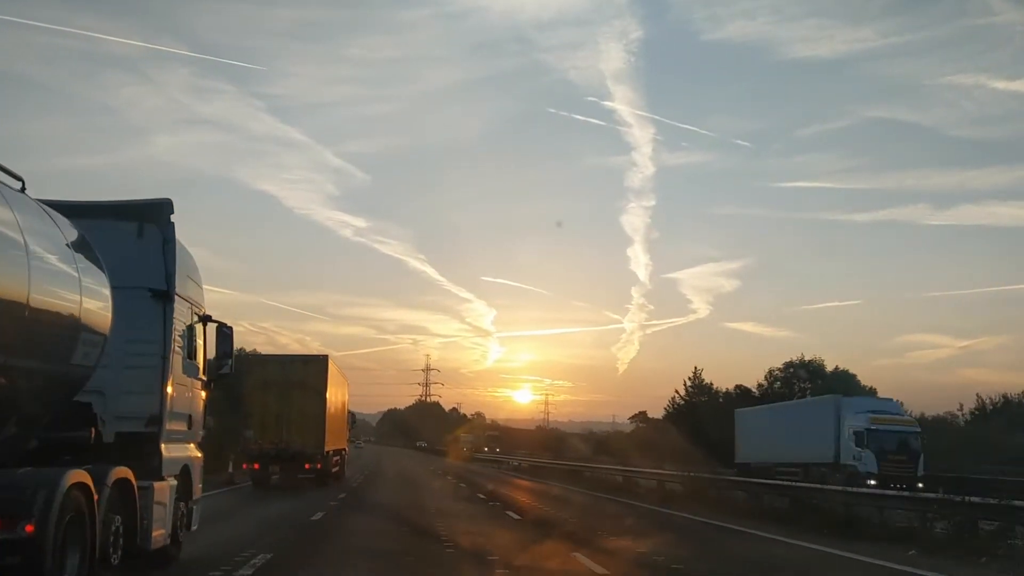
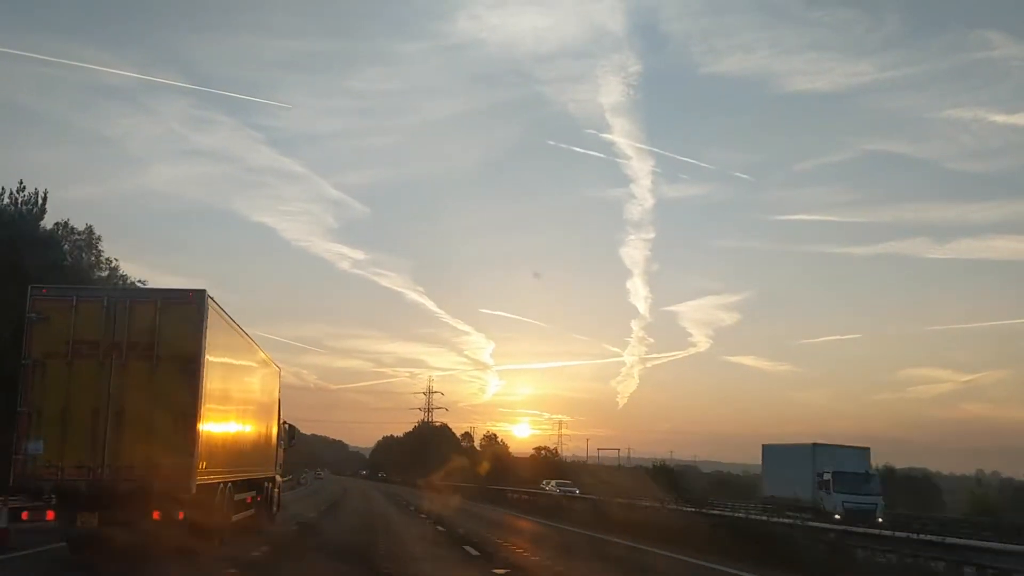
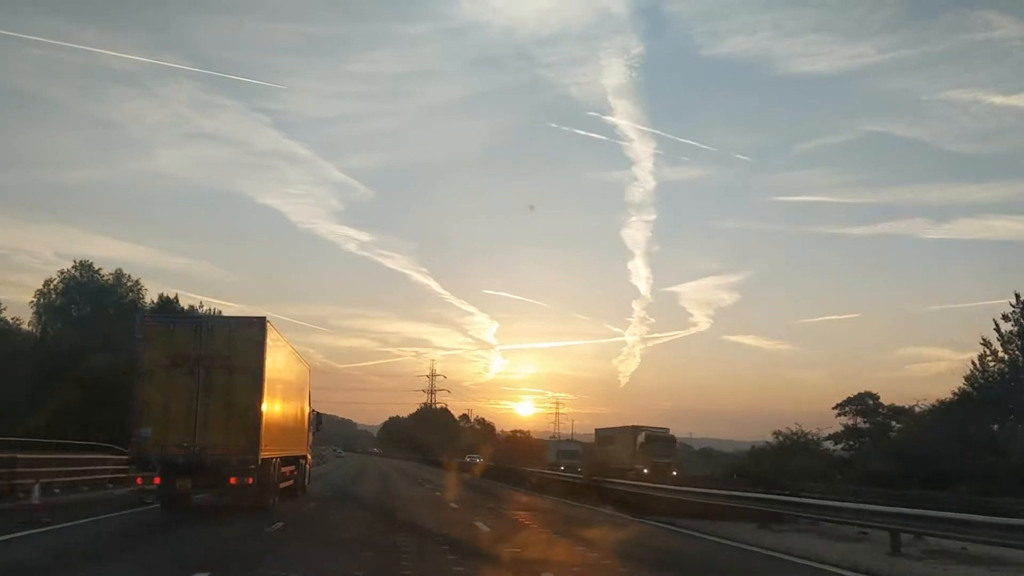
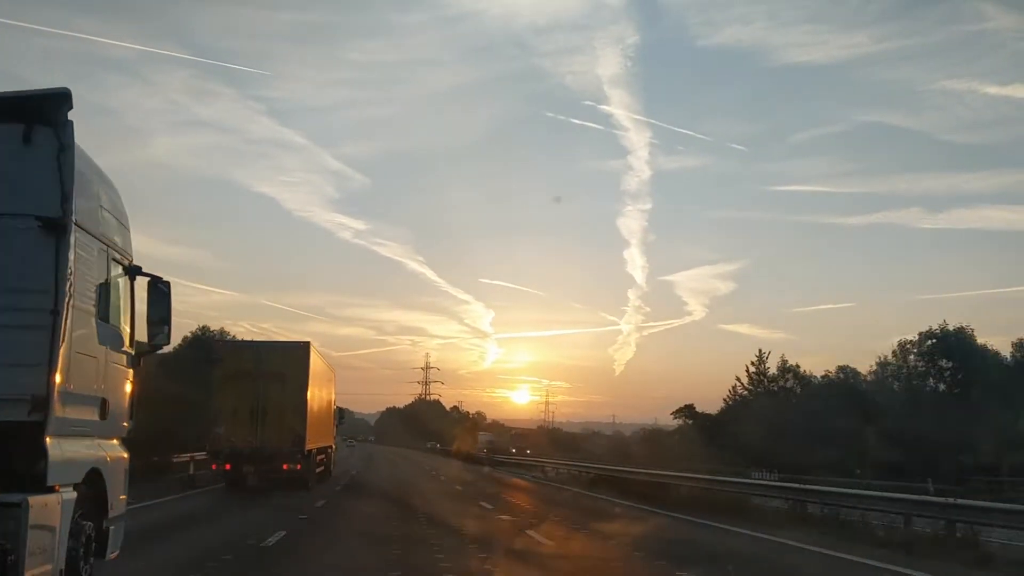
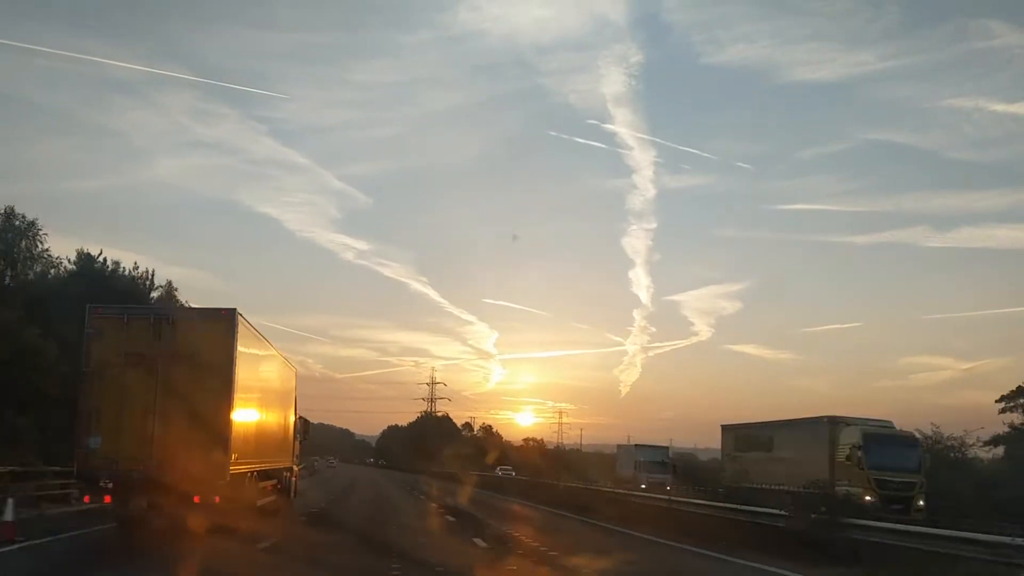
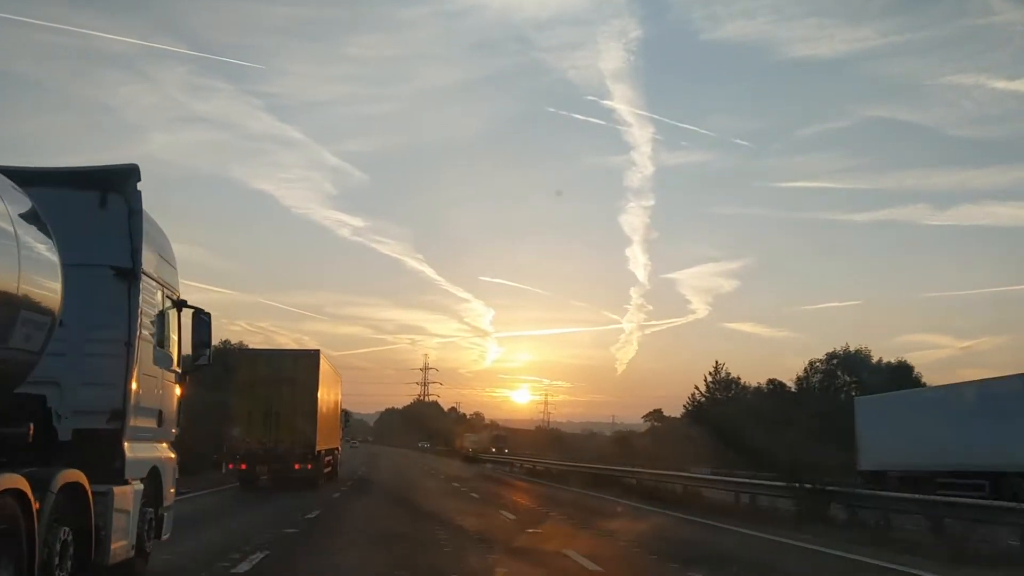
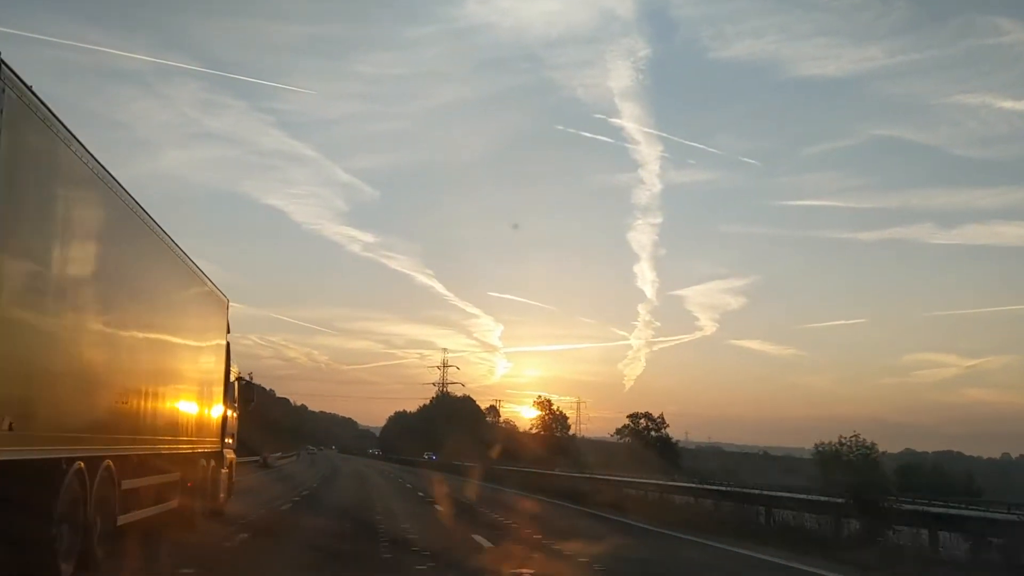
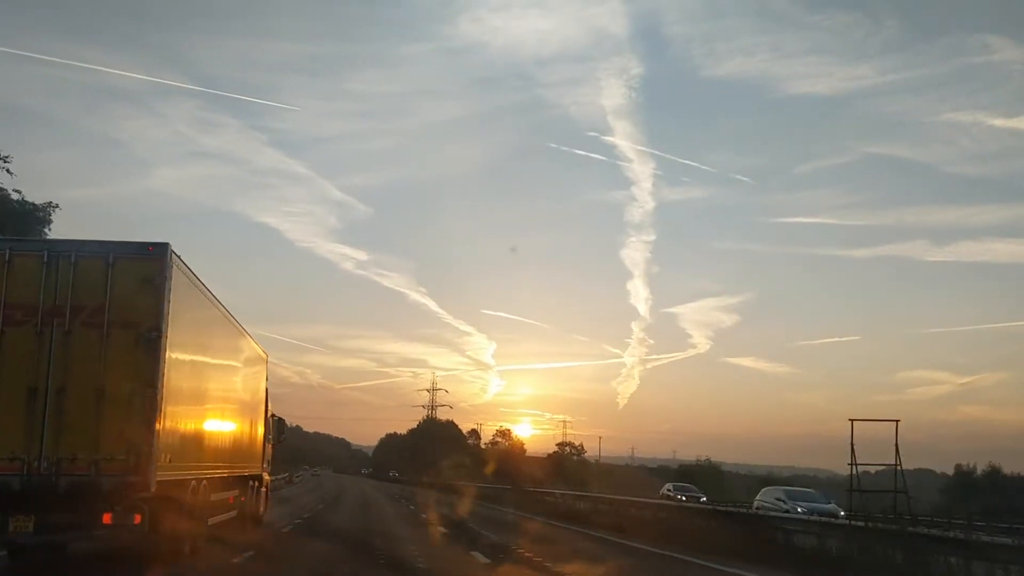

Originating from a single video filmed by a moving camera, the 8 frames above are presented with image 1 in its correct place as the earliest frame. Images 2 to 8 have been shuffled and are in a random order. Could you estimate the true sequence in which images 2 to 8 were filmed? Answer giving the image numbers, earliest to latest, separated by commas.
6, 4, 3, 5, 2, 8, 7
